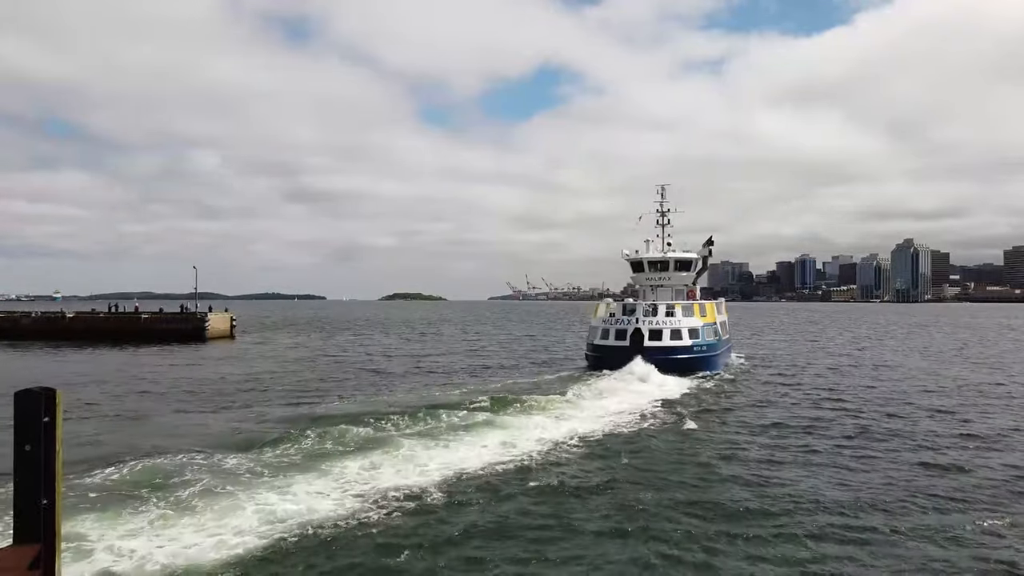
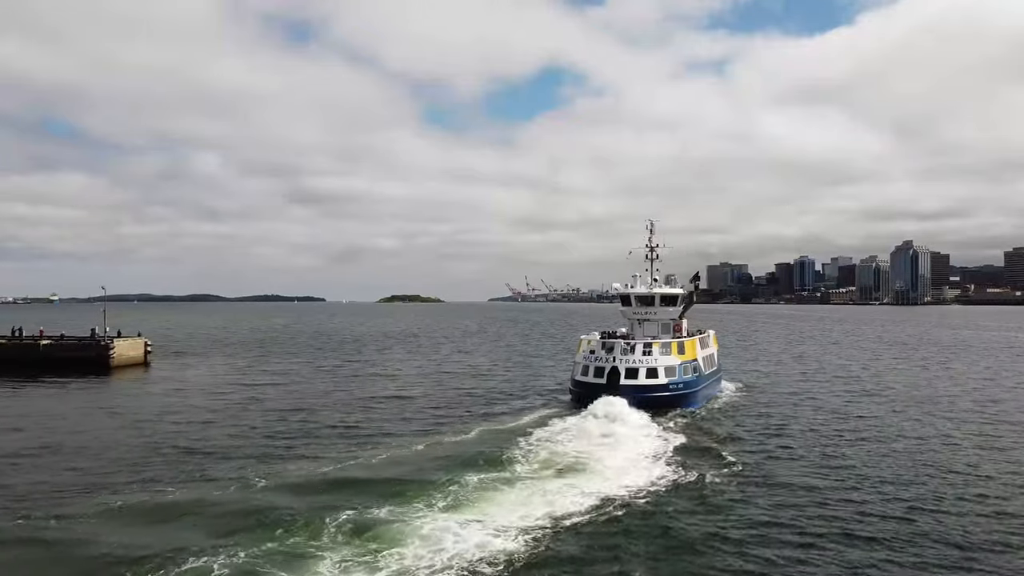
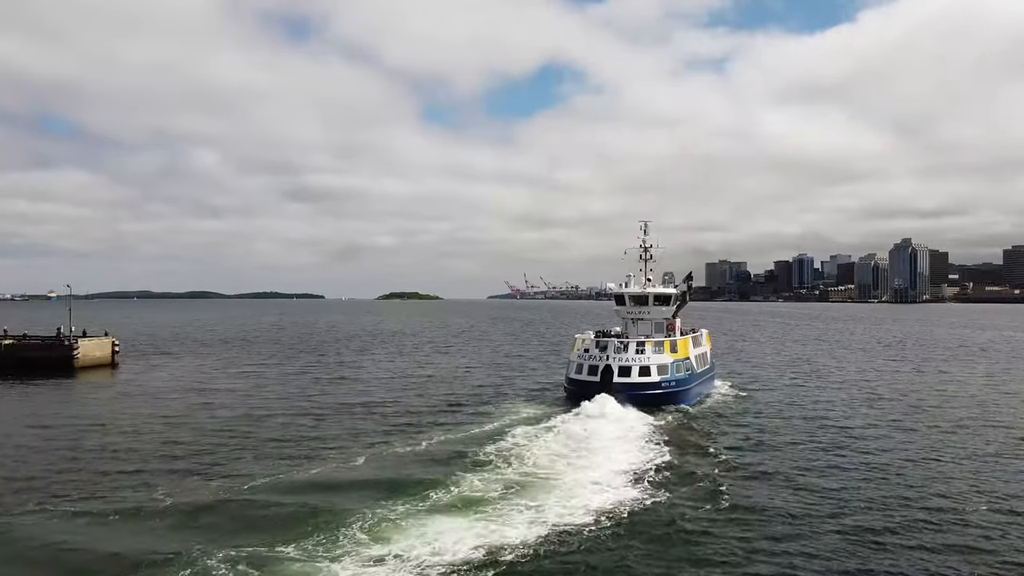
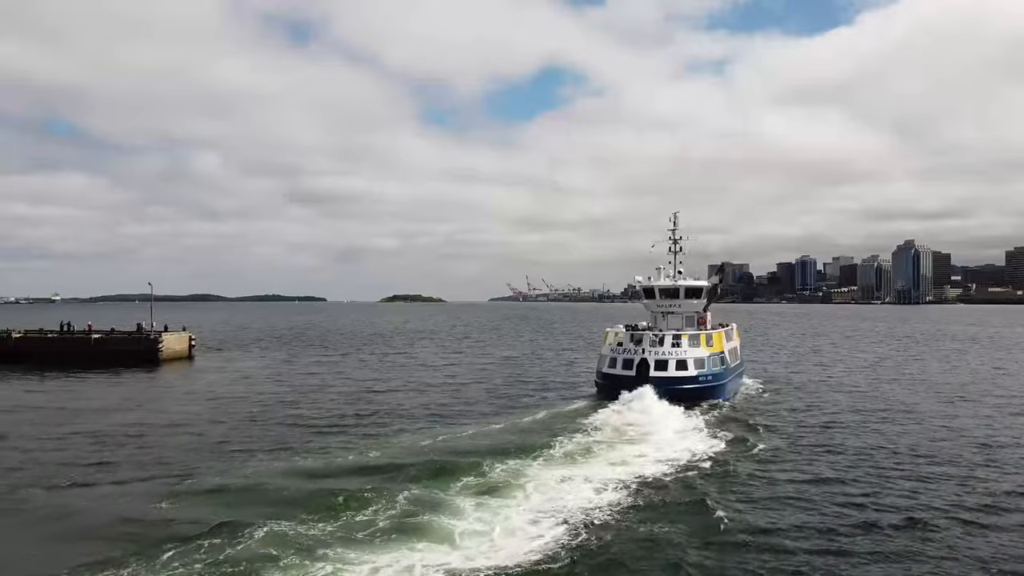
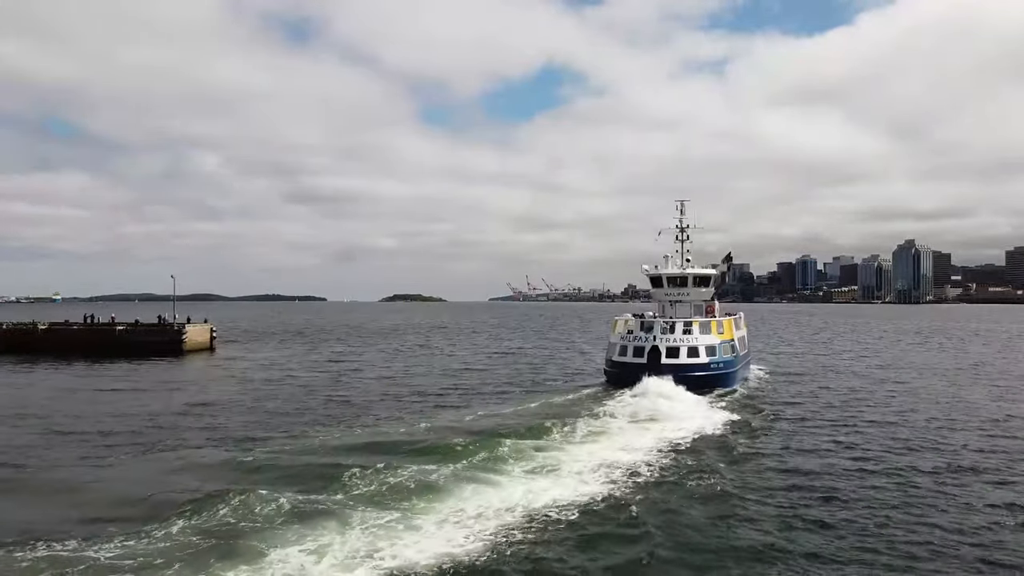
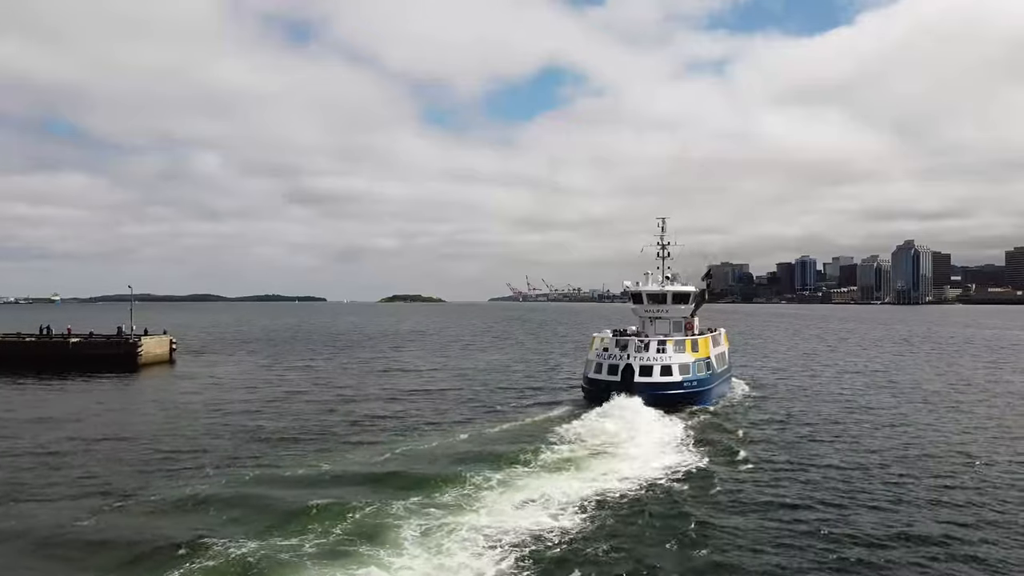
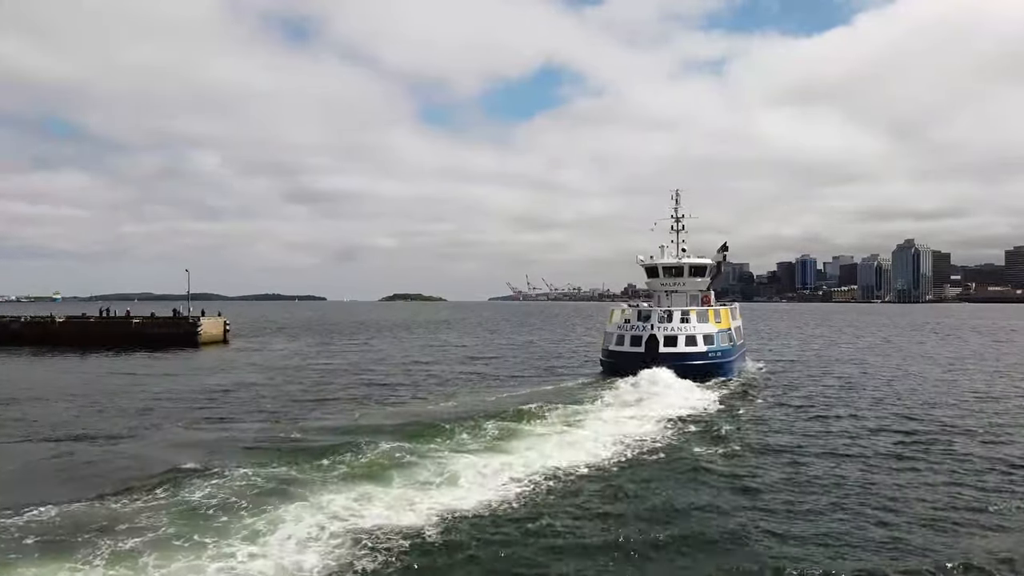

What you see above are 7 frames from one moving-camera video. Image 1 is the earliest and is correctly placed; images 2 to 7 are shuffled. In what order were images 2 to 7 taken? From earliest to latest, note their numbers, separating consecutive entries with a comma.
7, 5, 4, 6, 2, 3
